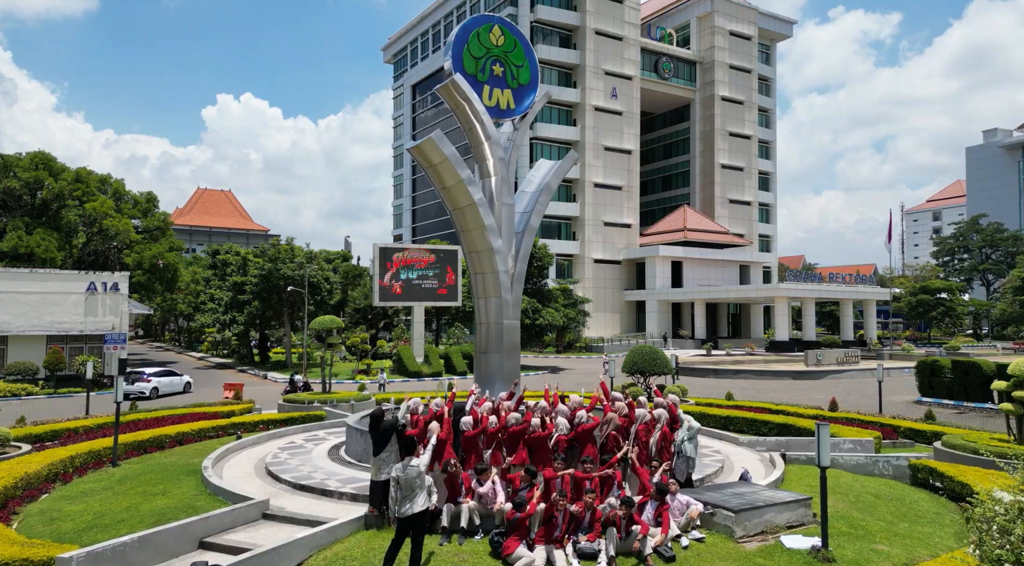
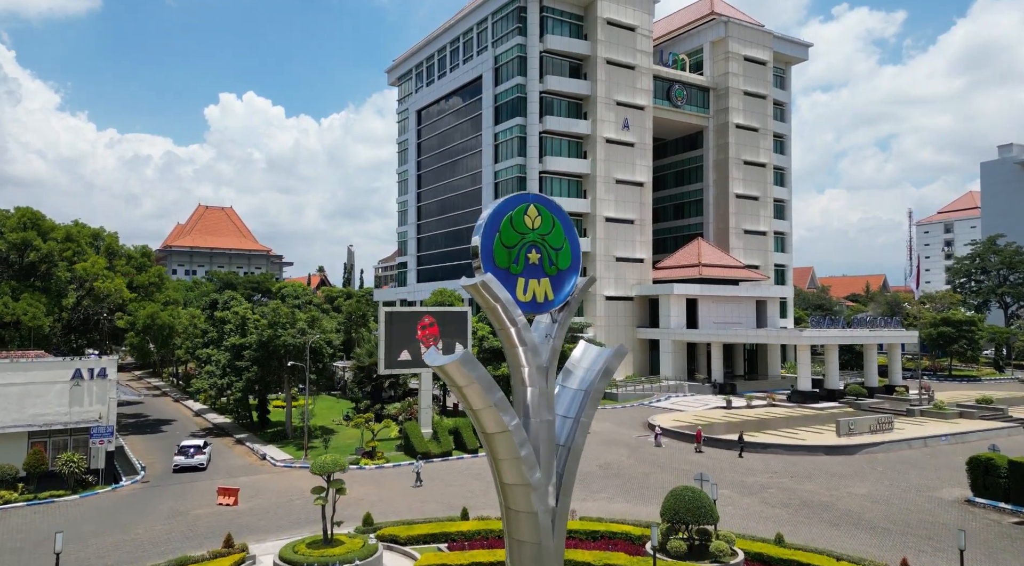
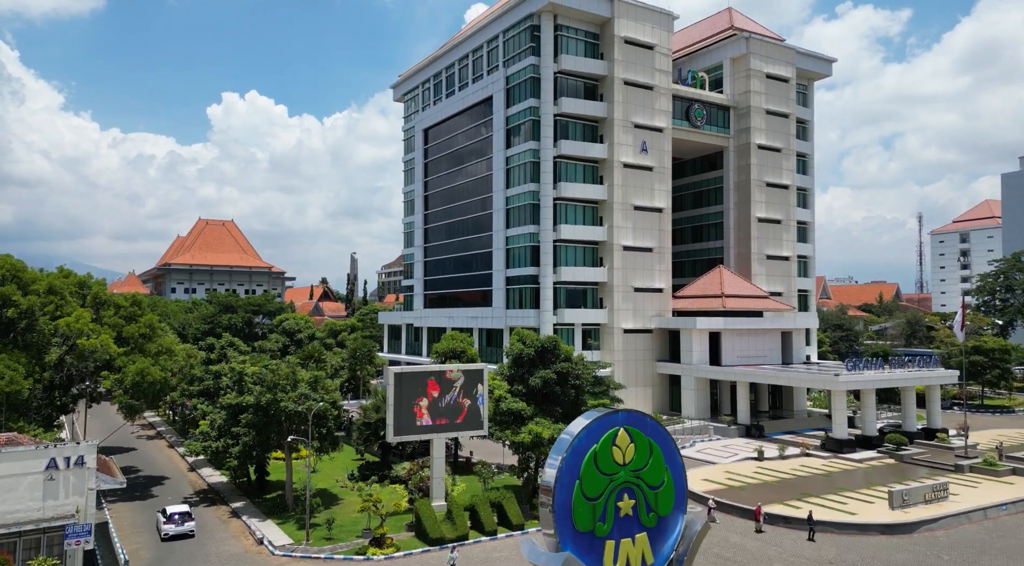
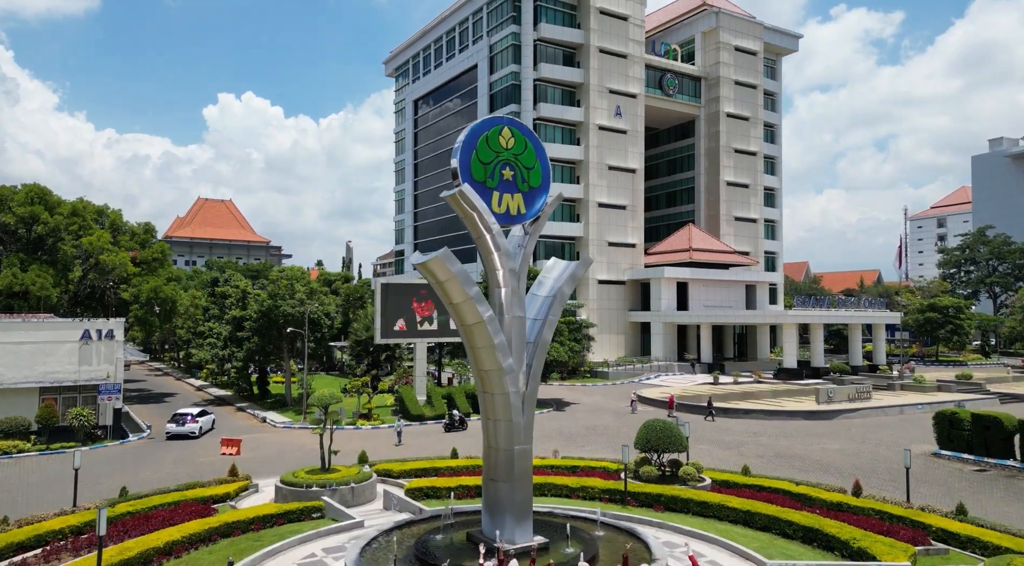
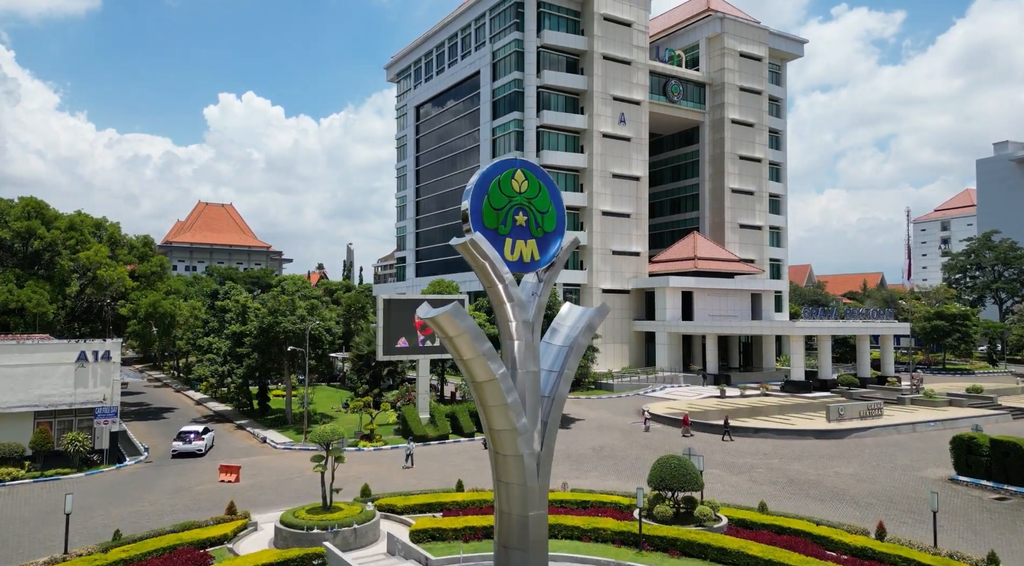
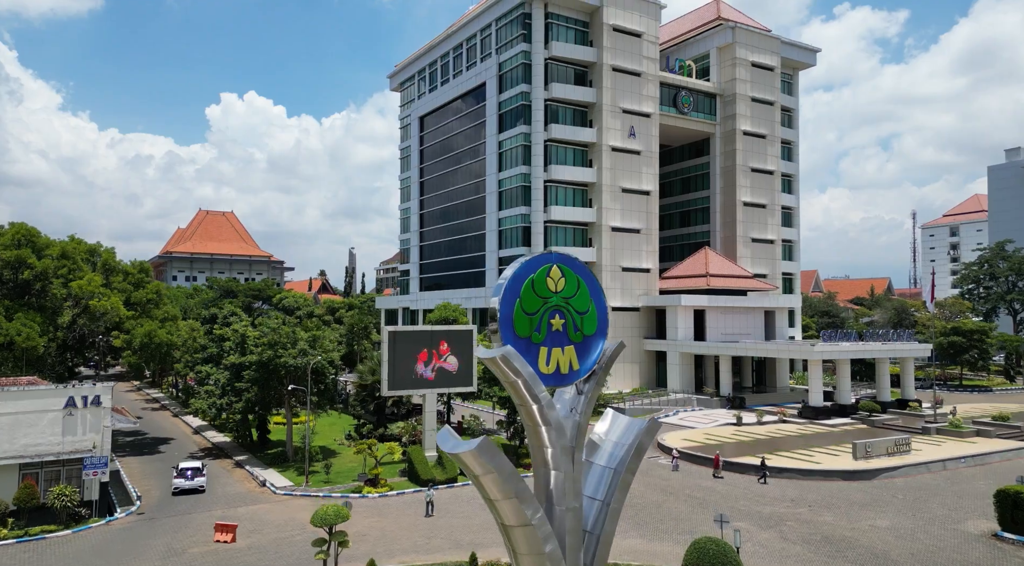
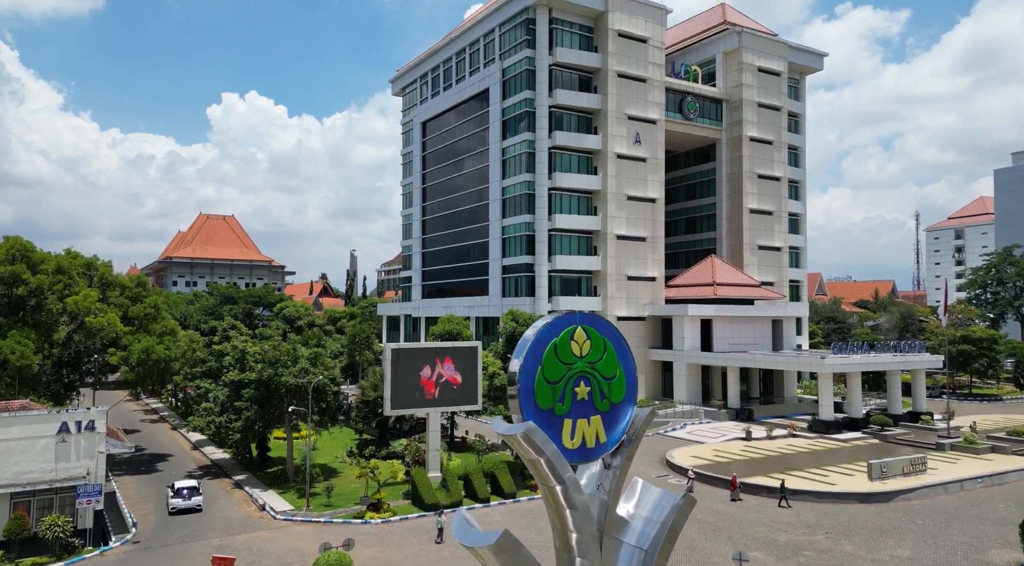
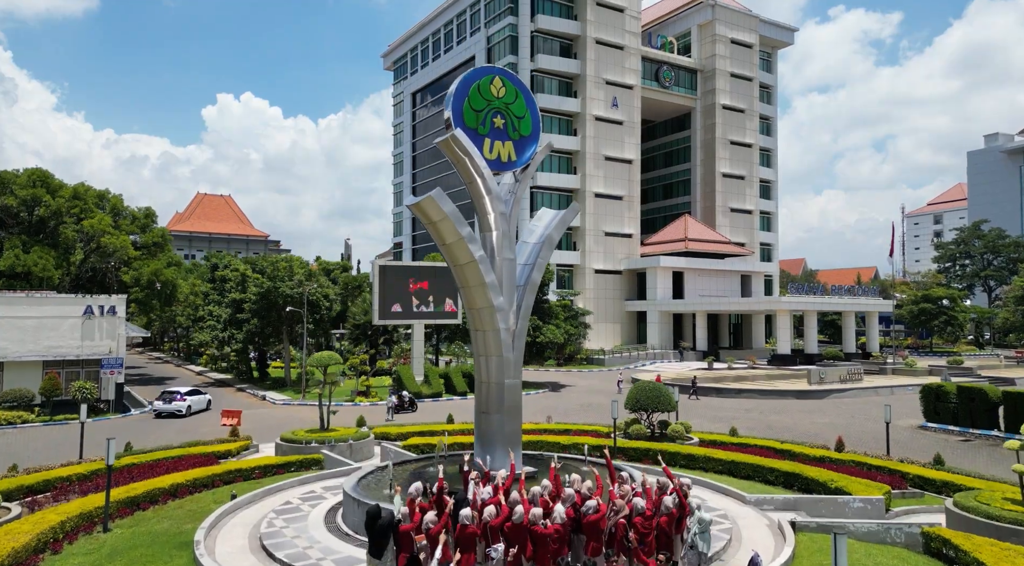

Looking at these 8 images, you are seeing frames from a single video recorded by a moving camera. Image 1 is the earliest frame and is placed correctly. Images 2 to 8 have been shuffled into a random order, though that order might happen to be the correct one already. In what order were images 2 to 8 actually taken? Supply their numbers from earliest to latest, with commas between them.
8, 4, 5, 2, 6, 7, 3
